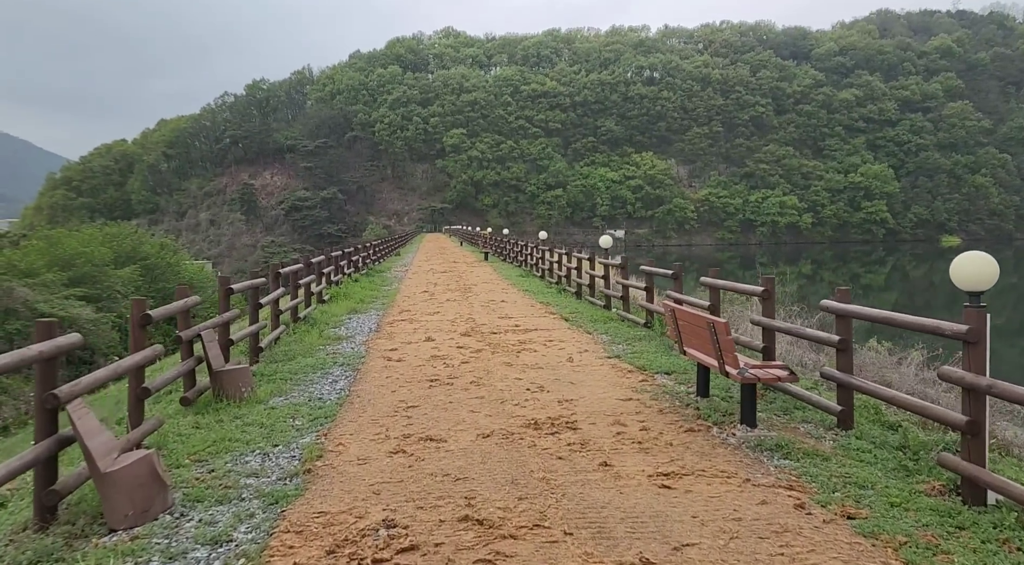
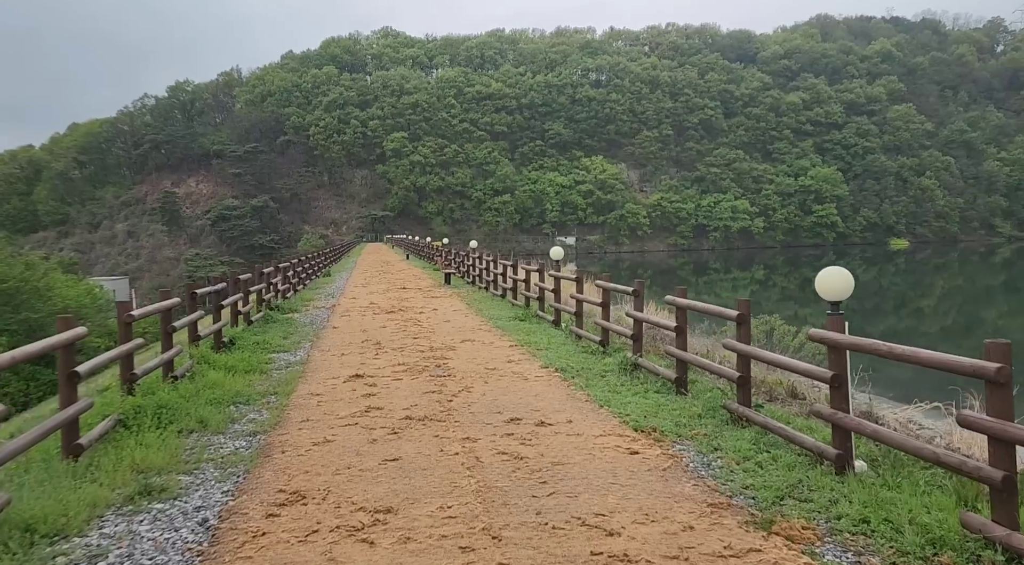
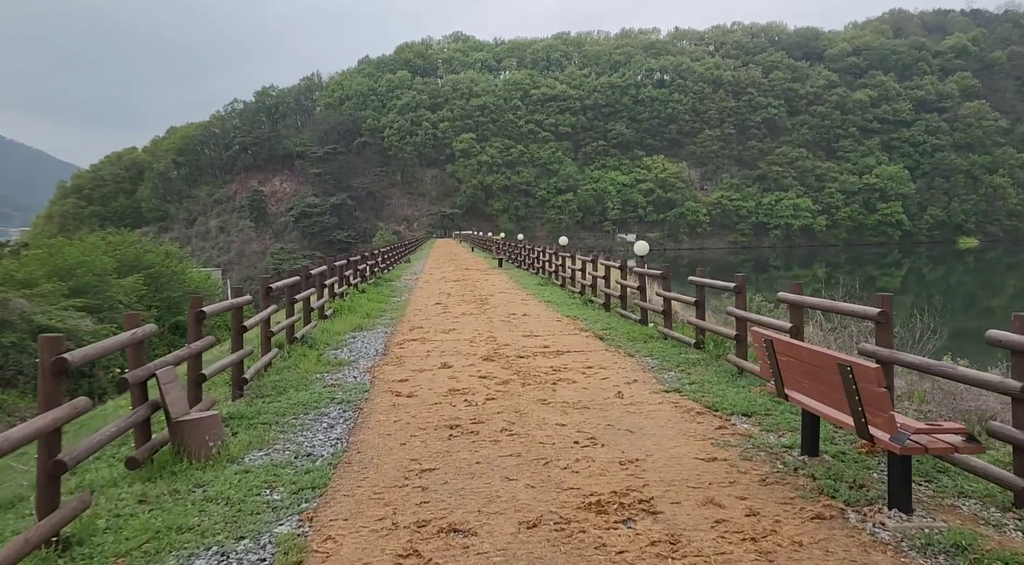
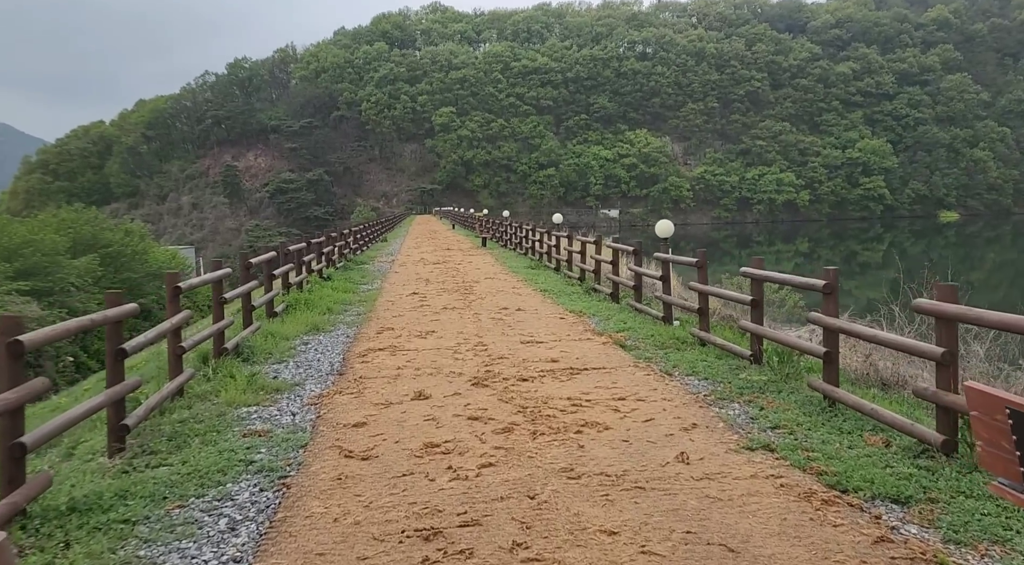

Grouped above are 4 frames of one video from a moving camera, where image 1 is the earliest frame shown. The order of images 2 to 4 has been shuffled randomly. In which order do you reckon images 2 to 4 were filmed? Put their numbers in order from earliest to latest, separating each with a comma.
3, 4, 2
